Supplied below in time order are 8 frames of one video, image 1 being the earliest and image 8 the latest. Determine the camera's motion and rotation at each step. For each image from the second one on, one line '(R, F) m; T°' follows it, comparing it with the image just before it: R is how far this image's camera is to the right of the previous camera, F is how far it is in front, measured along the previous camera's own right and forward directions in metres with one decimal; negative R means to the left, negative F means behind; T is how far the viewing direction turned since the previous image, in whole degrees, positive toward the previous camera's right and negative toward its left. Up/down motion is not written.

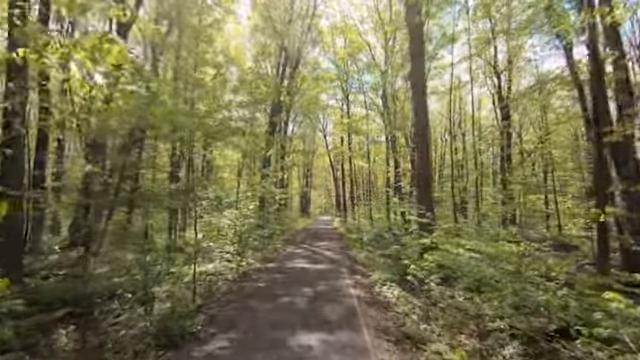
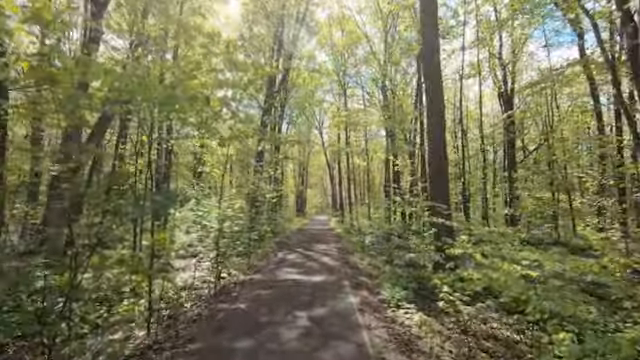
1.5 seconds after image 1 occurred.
(0.0, +1.5) m; +1°
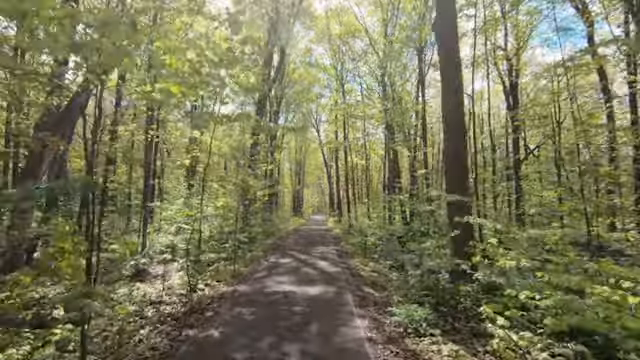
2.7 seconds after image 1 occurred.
(0.0, +1.2) m; +1°
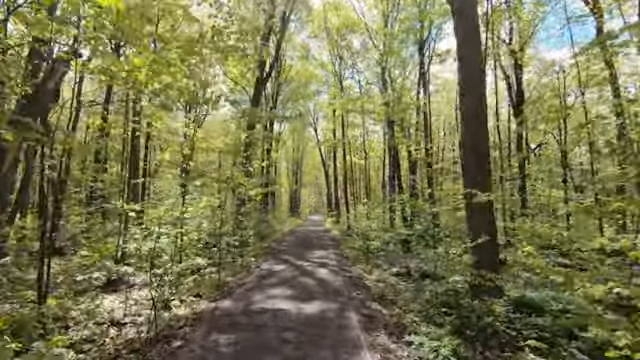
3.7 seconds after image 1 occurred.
(0.0, +1.0) m; 0°
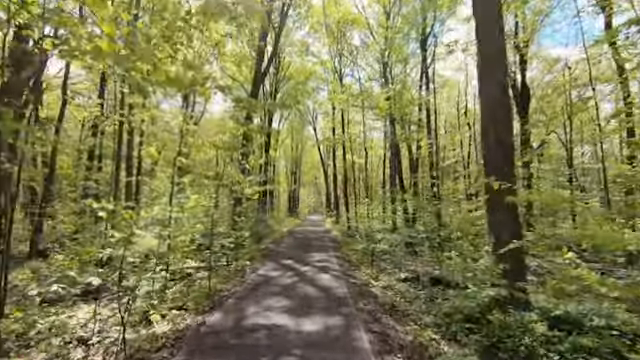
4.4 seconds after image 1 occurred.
(-0.1, +0.7) m; 0°
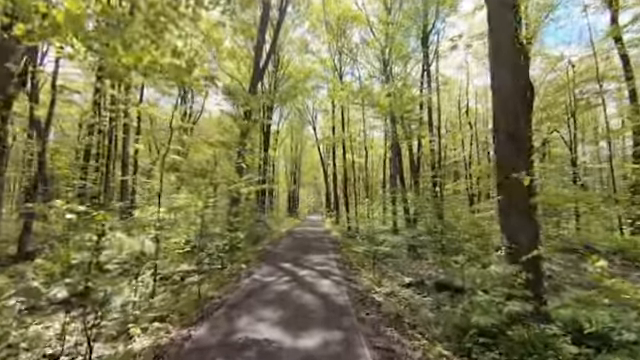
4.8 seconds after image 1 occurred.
(0.0, +0.4) m; 0°
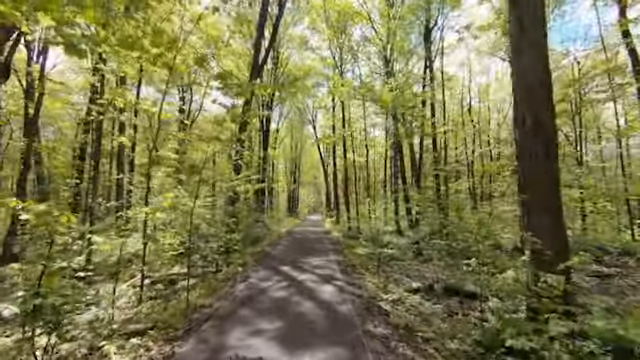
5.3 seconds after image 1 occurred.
(0.0, +0.5) m; 0°
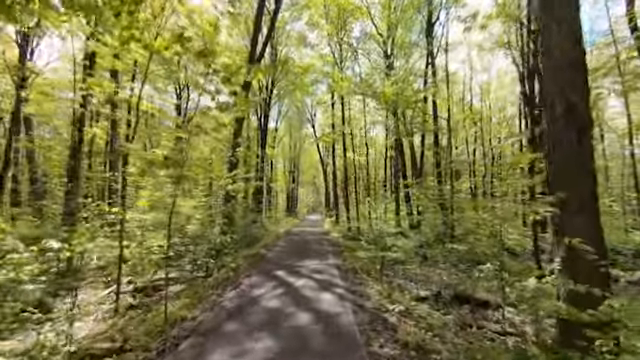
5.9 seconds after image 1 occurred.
(0.0, +0.6) m; 0°
